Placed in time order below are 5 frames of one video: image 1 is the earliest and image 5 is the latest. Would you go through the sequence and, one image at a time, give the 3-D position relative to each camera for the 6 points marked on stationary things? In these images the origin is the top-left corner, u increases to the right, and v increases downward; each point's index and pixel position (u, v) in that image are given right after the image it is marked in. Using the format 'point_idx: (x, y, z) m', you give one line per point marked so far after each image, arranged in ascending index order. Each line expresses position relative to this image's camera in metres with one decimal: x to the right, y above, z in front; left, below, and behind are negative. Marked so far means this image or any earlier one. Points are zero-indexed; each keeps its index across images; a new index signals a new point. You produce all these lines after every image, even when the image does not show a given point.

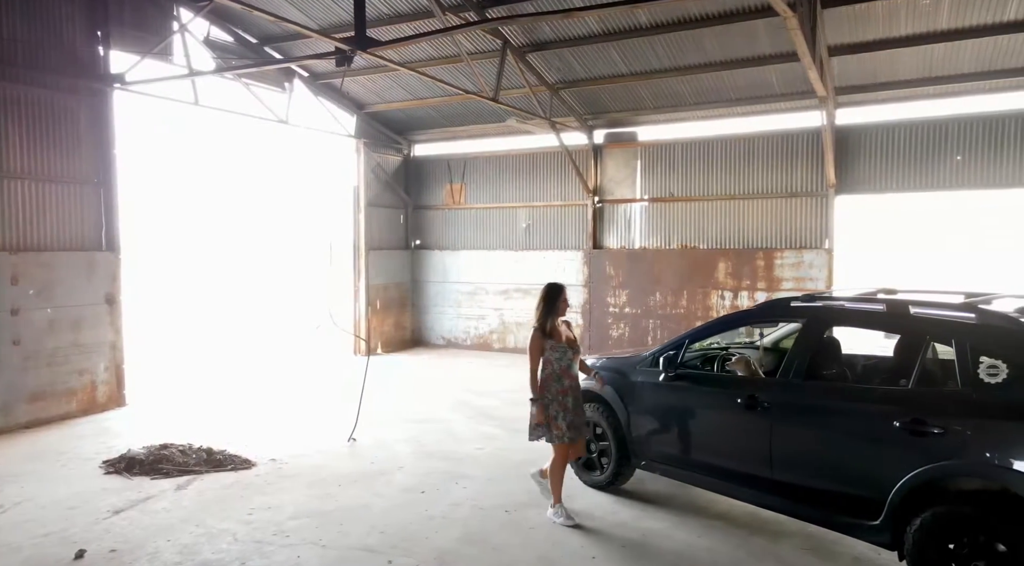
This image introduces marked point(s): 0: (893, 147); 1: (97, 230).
0: (+4.9, +1.8, +9.2) m
1: (-4.6, +0.6, +7.9) m
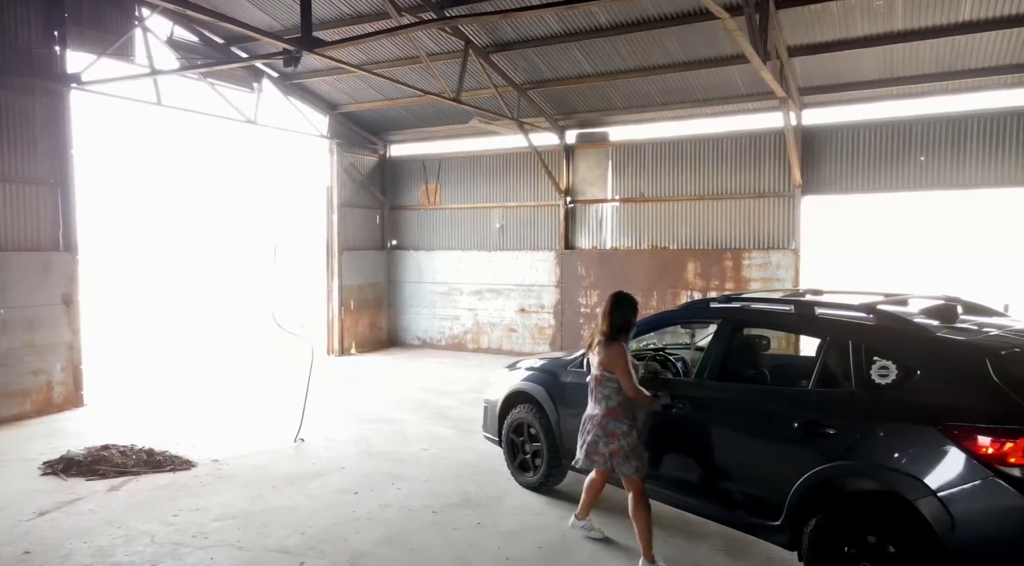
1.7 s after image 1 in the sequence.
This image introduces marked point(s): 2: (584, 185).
0: (+4.4, +1.8, +9.2) m
1: (-5.0, +0.6, +7.9) m
2: (+1.1, +1.5, +11.2) m
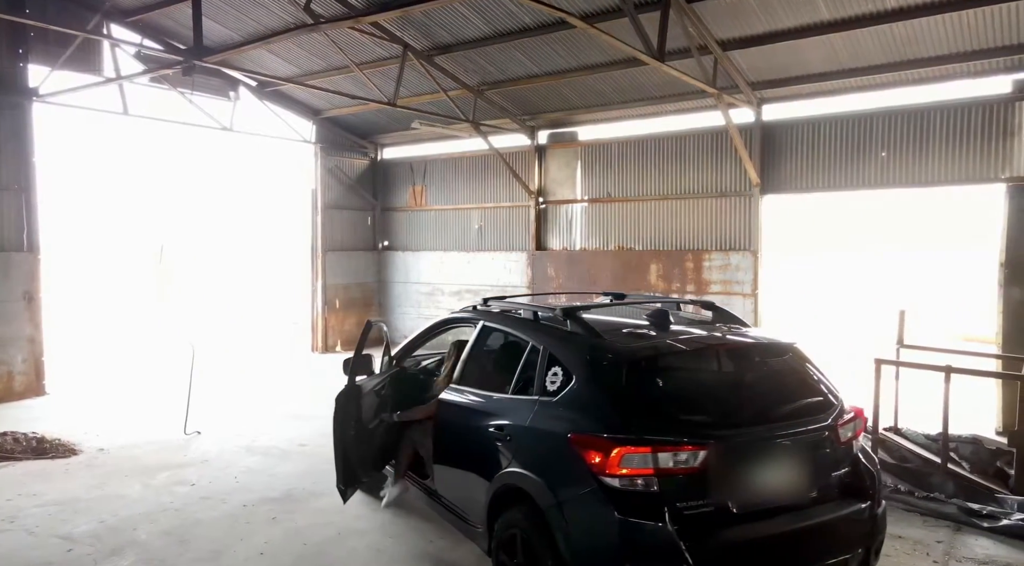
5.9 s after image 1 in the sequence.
0: (+3.7, +1.7, +8.8) m
1: (-5.8, +0.6, +8.5) m
2: (+0.7, +1.5, +11.2) m
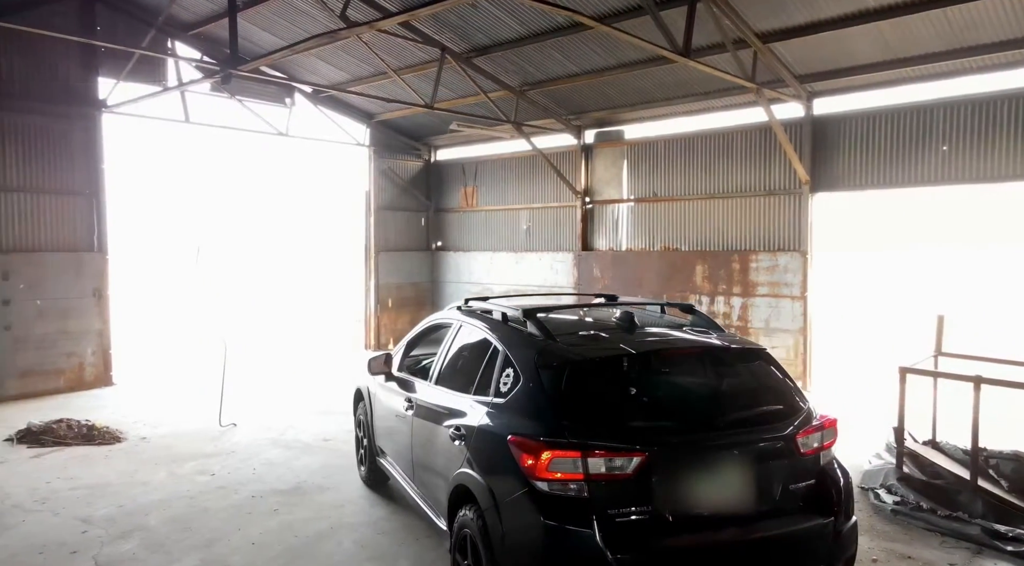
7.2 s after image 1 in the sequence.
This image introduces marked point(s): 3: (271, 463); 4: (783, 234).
0: (+4.2, +1.7, +8.4) m
1: (-5.4, +0.6, +9.1) m
2: (+1.4, +1.5, +11.1) m
3: (-1.9, -1.4, +5.6) m
4: (+3.4, +0.6, +9.1) m
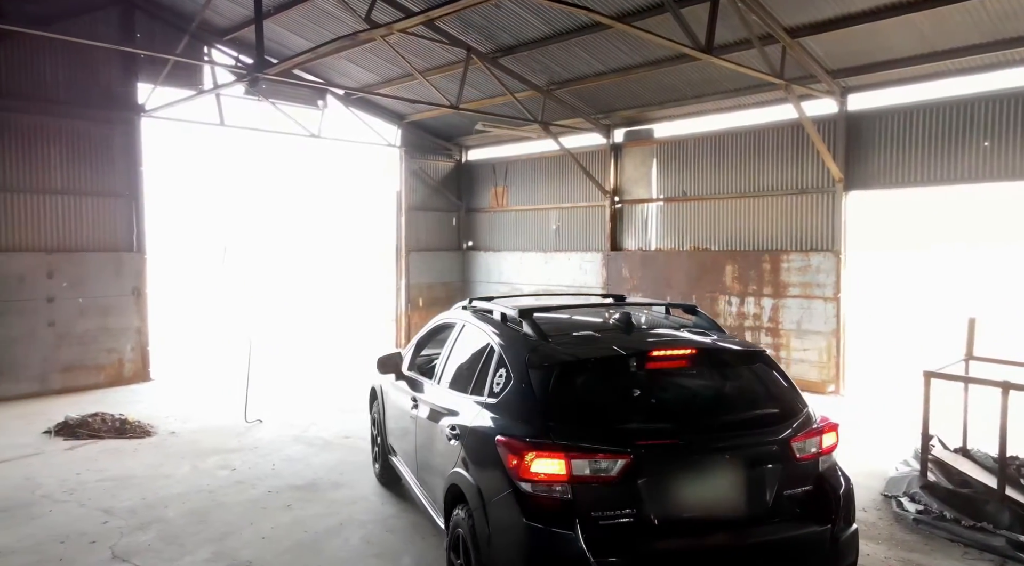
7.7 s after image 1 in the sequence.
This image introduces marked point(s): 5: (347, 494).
0: (+4.5, +1.7, +8.1) m
1: (-5.0, +0.7, +9.4) m
2: (+1.8, +1.5, +11.0) m
3: (-1.7, -1.4, +5.7) m
4: (+3.8, +0.6, +8.9) m
5: (-1.1, -1.4, +4.8) m
